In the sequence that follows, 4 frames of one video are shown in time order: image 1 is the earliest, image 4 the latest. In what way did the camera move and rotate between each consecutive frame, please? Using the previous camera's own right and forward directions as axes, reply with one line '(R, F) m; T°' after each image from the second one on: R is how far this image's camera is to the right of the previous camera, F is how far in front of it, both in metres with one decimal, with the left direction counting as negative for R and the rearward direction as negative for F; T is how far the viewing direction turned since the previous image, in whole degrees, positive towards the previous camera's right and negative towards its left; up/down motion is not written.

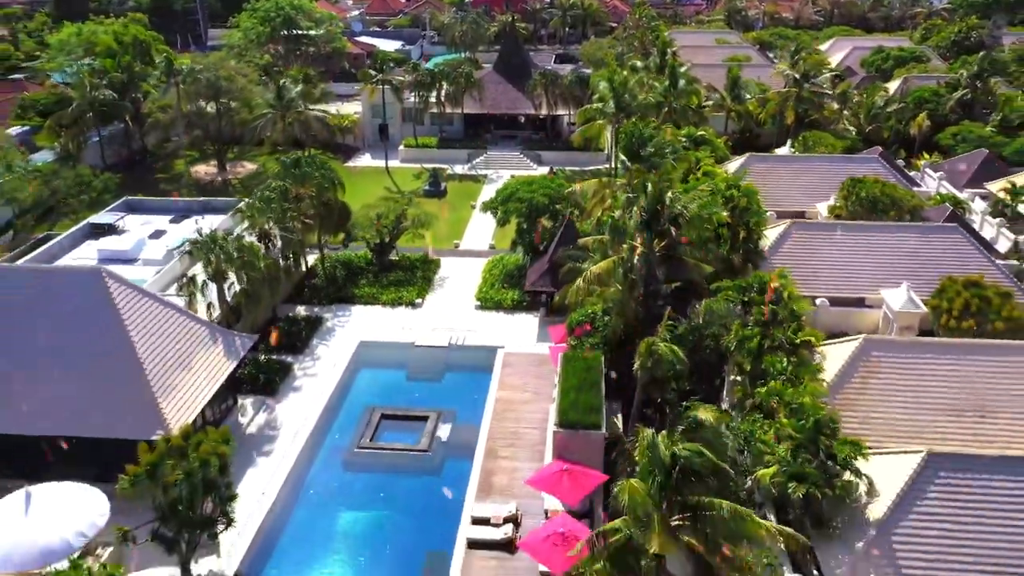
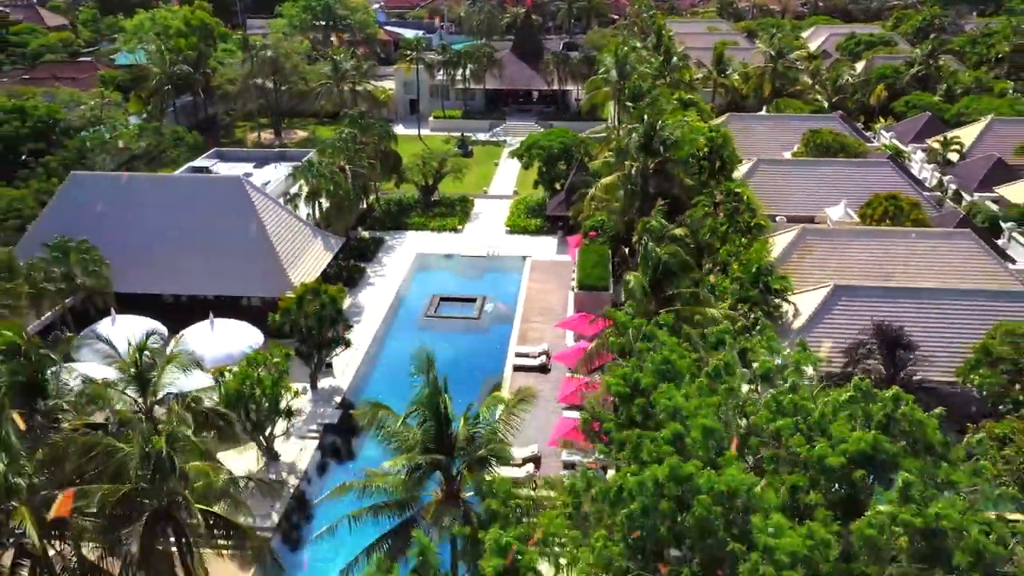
(-1.3, -8.7) m; 0°
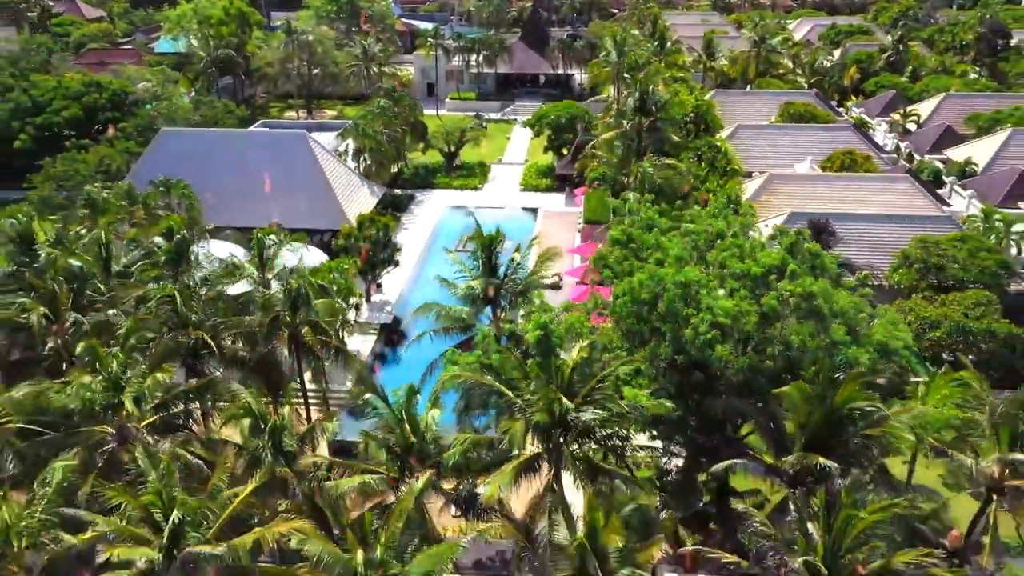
(-0.9, -6.7) m; 0°
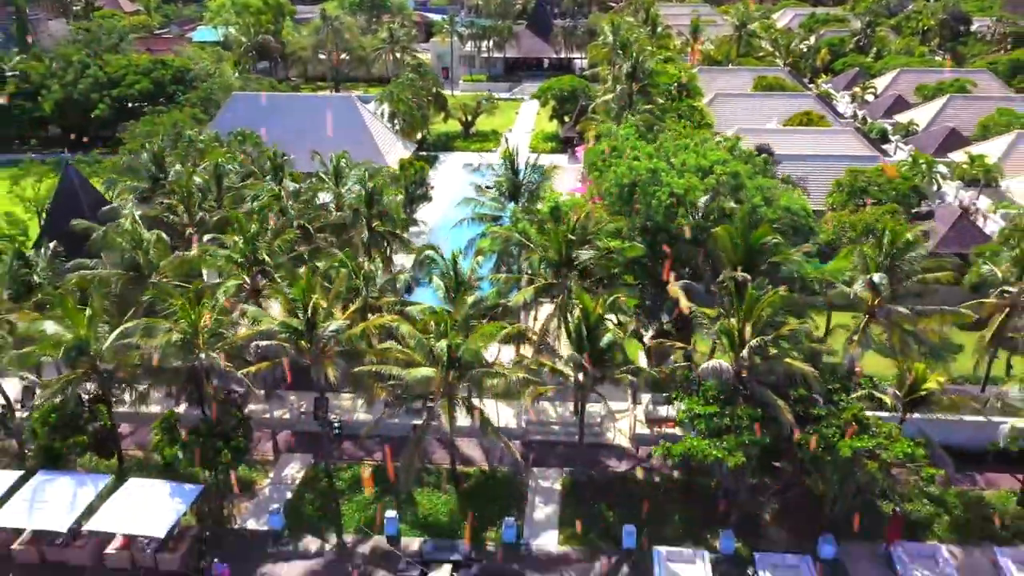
(-0.6, -8.1) m; 0°
